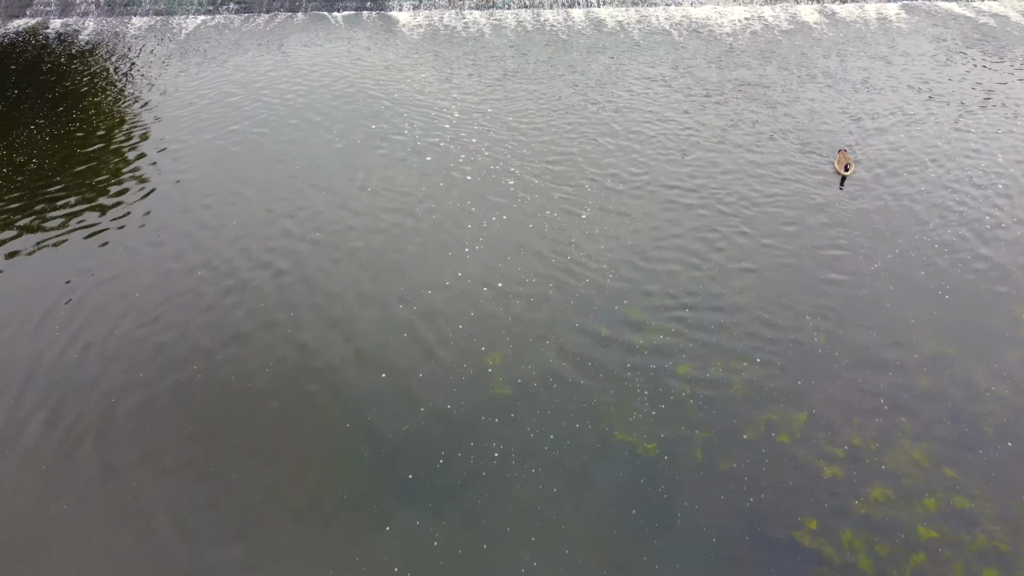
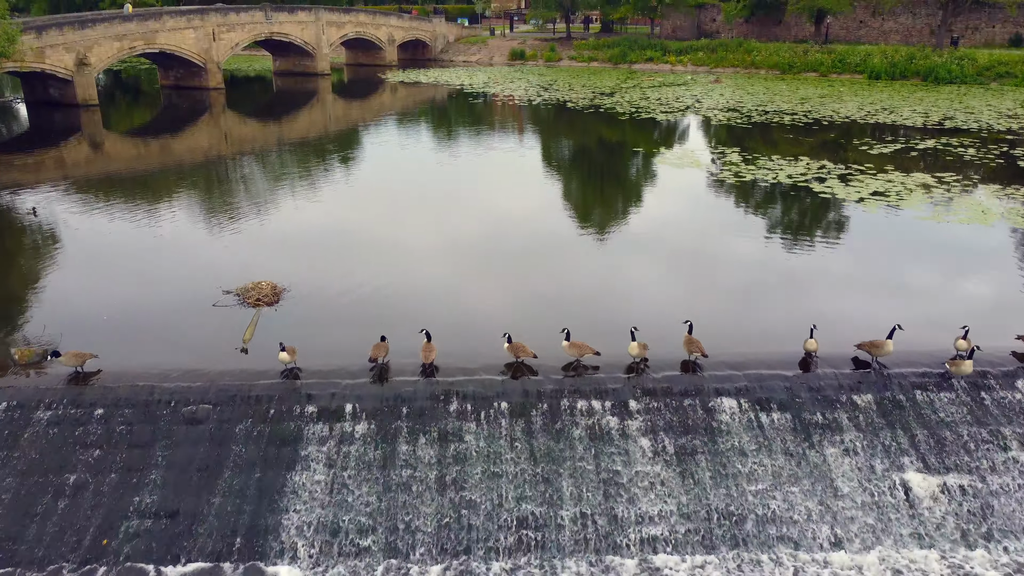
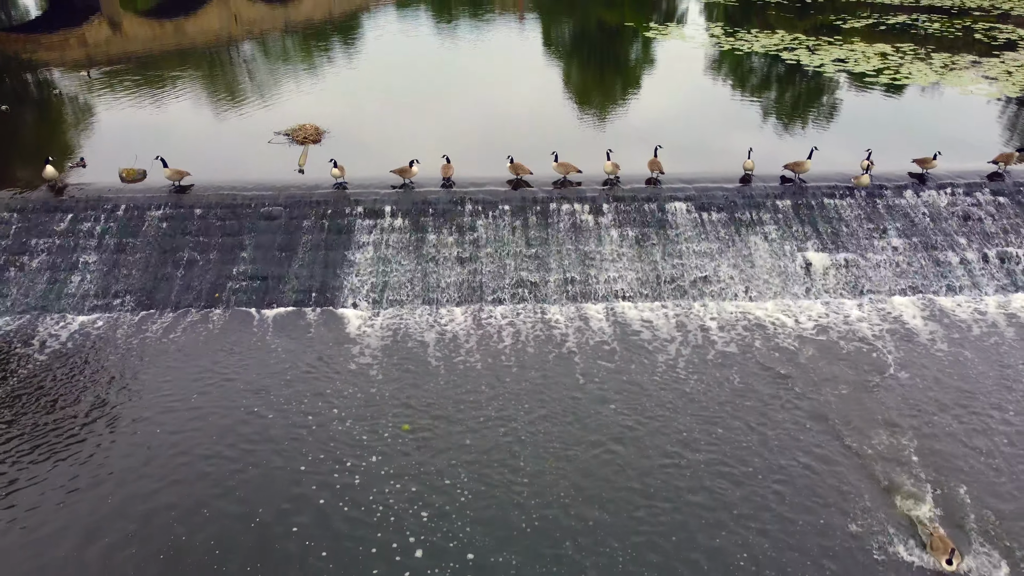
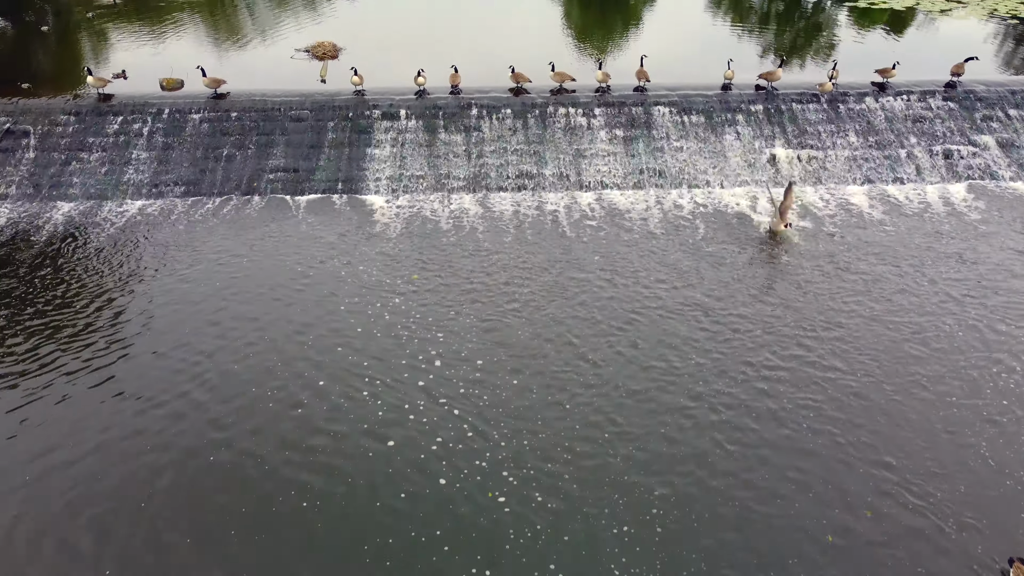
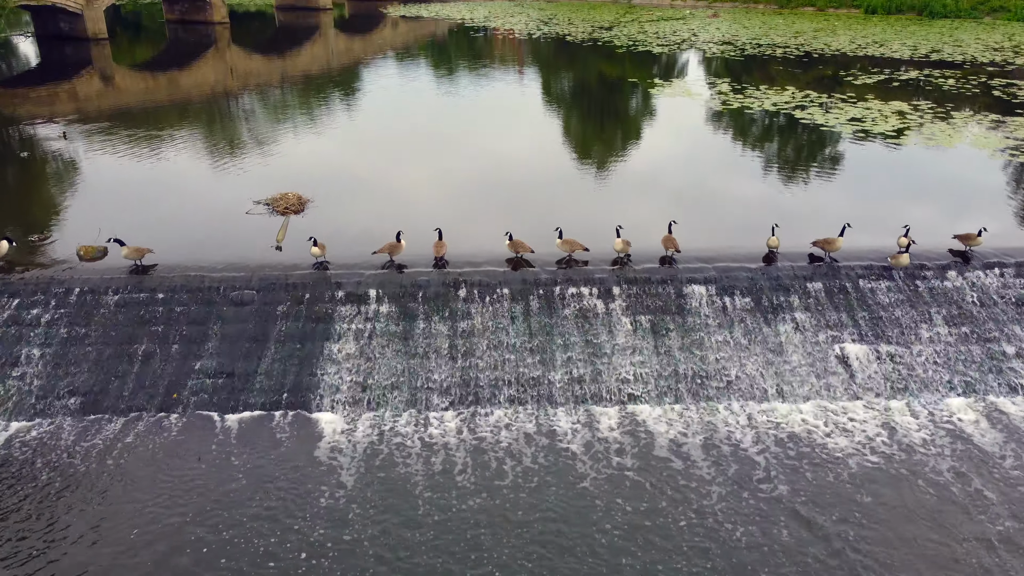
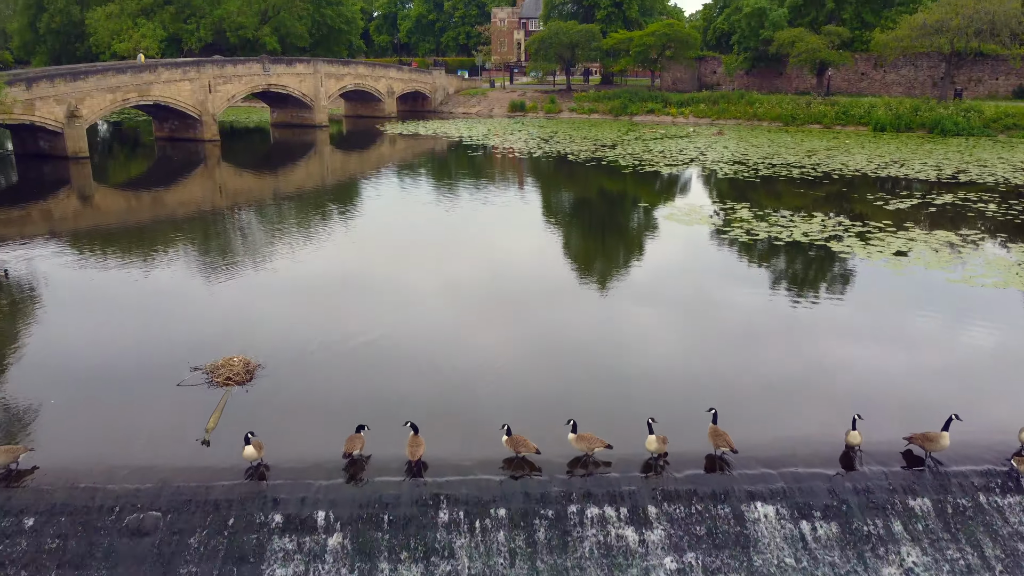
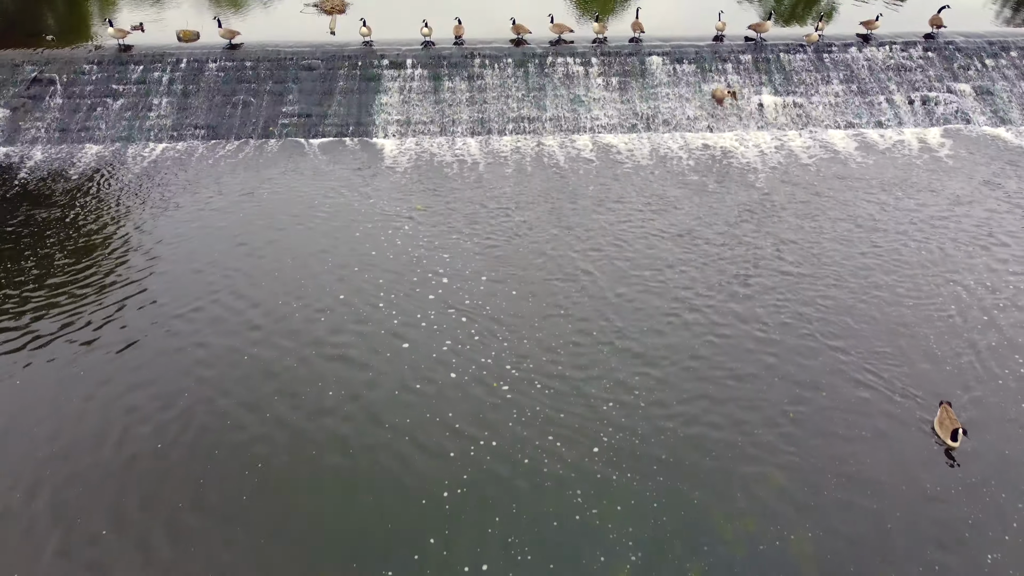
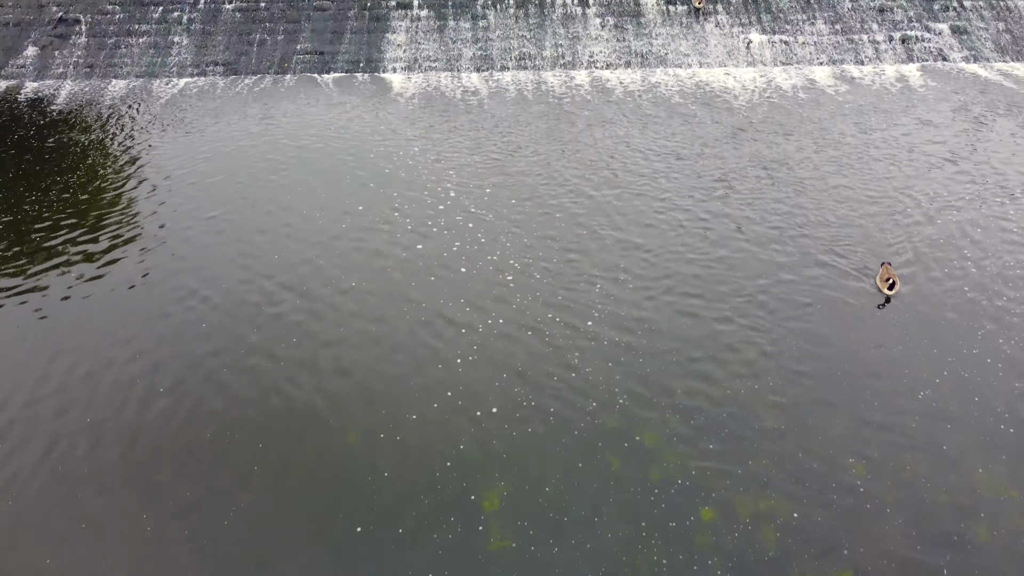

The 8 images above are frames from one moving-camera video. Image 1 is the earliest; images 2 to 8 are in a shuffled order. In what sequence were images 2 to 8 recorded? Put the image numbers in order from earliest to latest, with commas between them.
8, 7, 4, 3, 5, 2, 6
